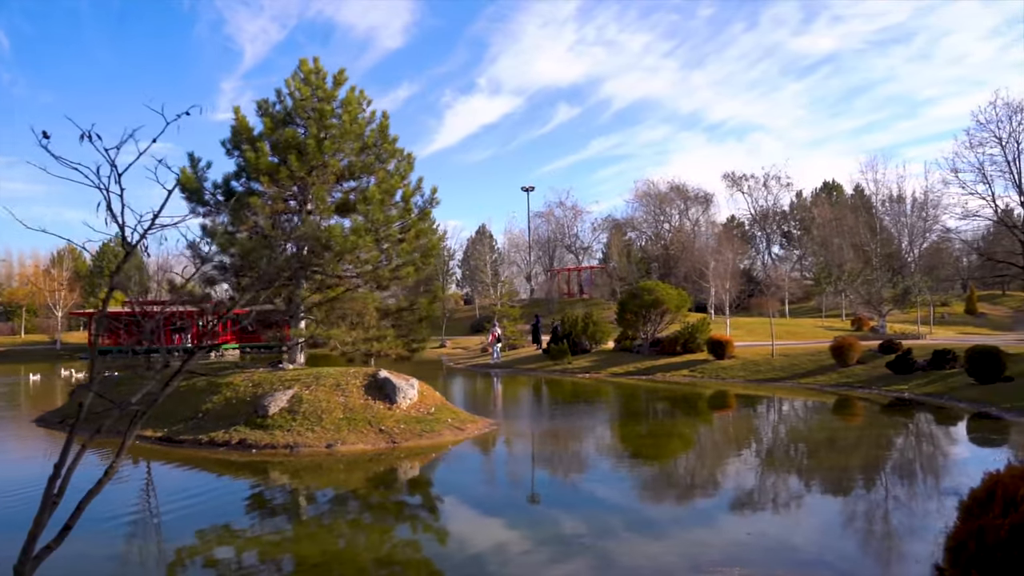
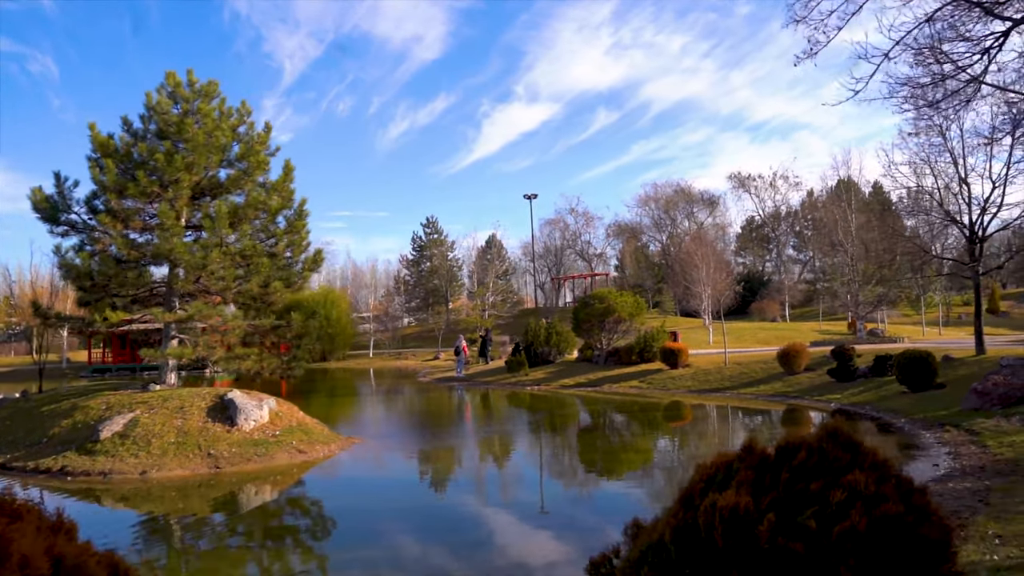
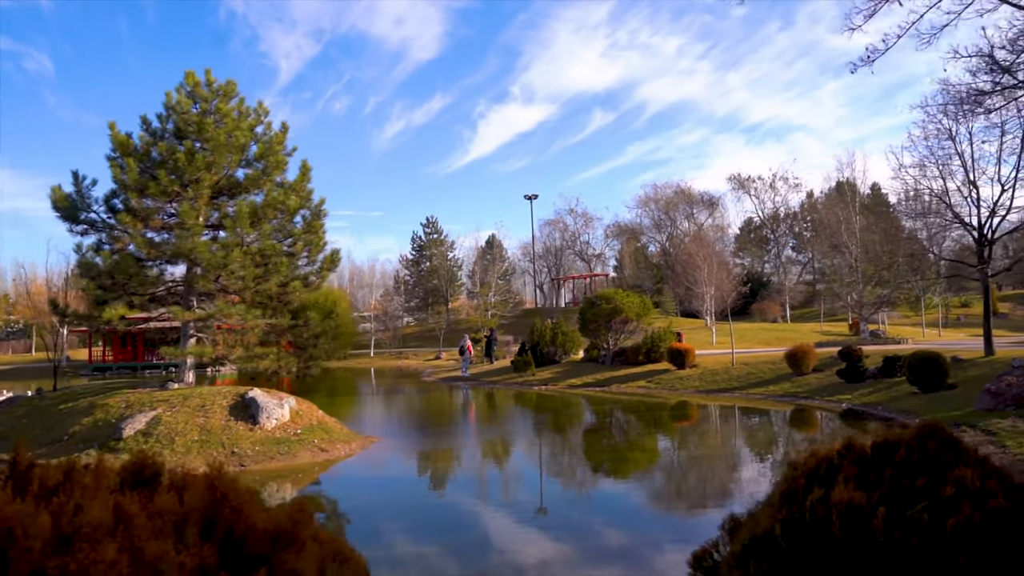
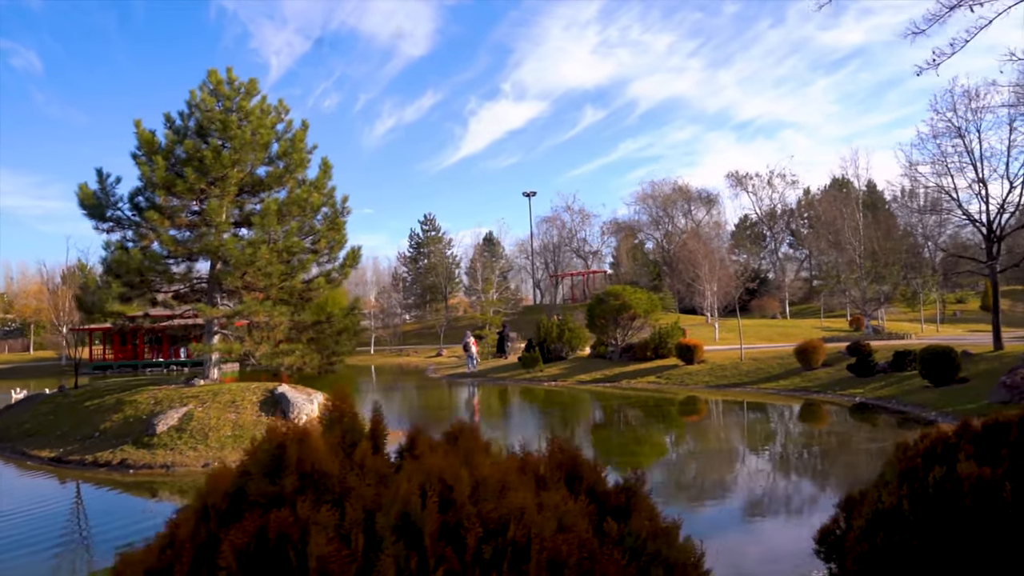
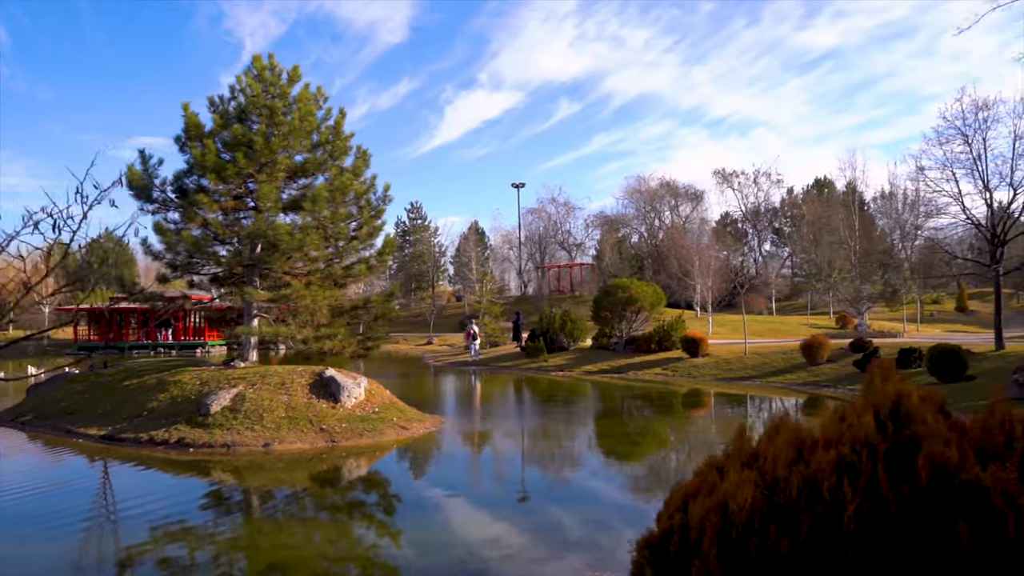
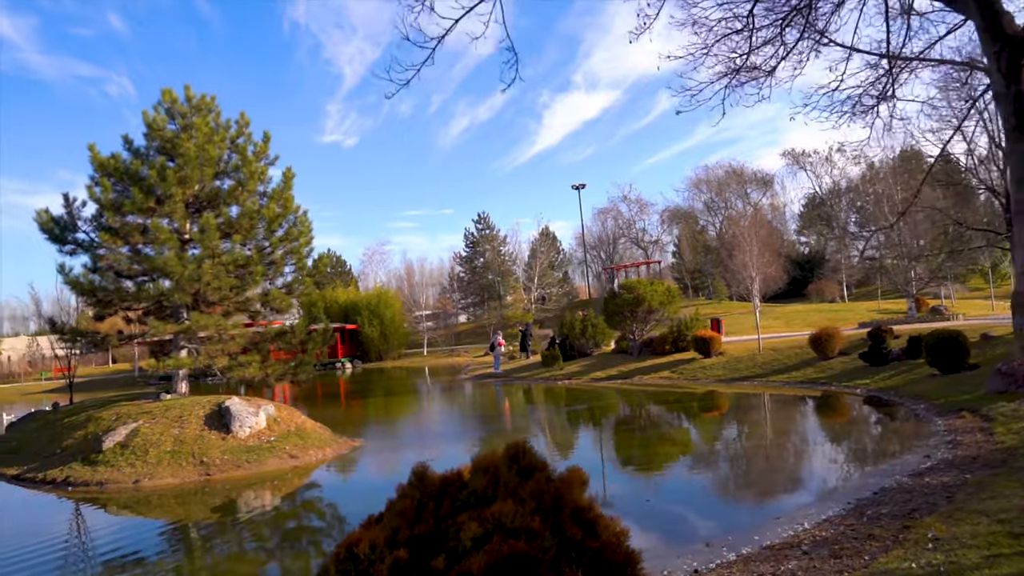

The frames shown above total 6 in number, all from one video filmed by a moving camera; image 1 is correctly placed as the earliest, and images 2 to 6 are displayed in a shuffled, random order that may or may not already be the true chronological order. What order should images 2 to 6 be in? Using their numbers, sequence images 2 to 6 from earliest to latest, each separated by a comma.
5, 4, 3, 2, 6
